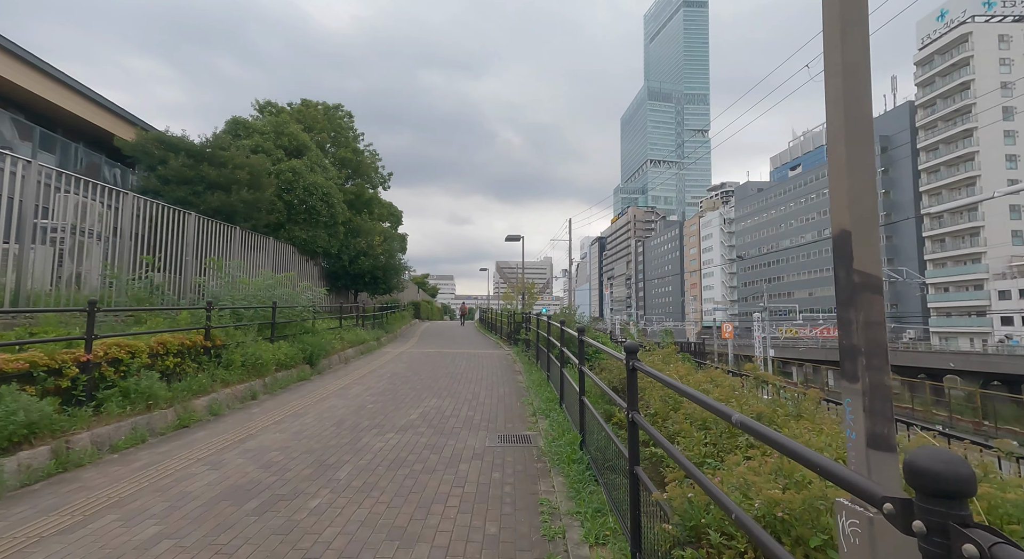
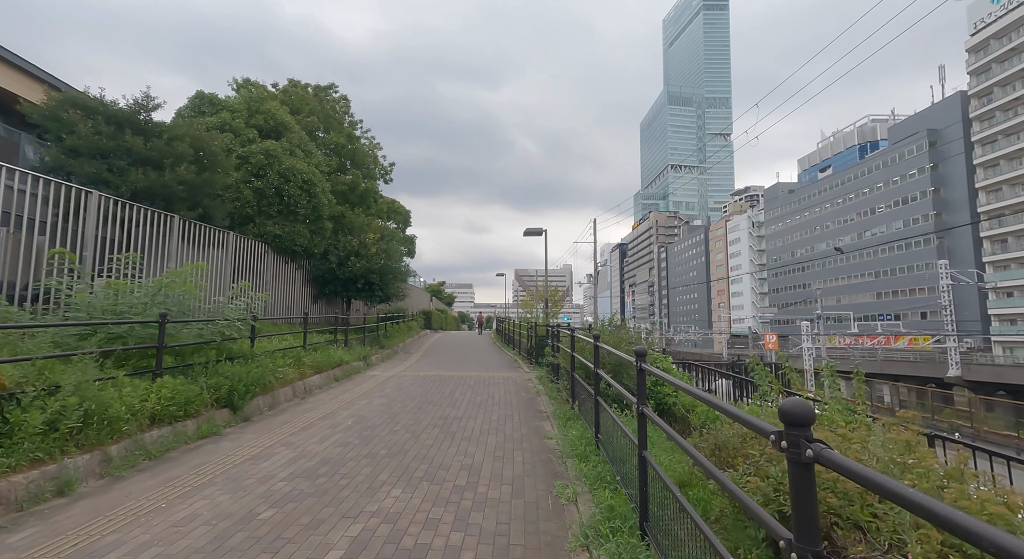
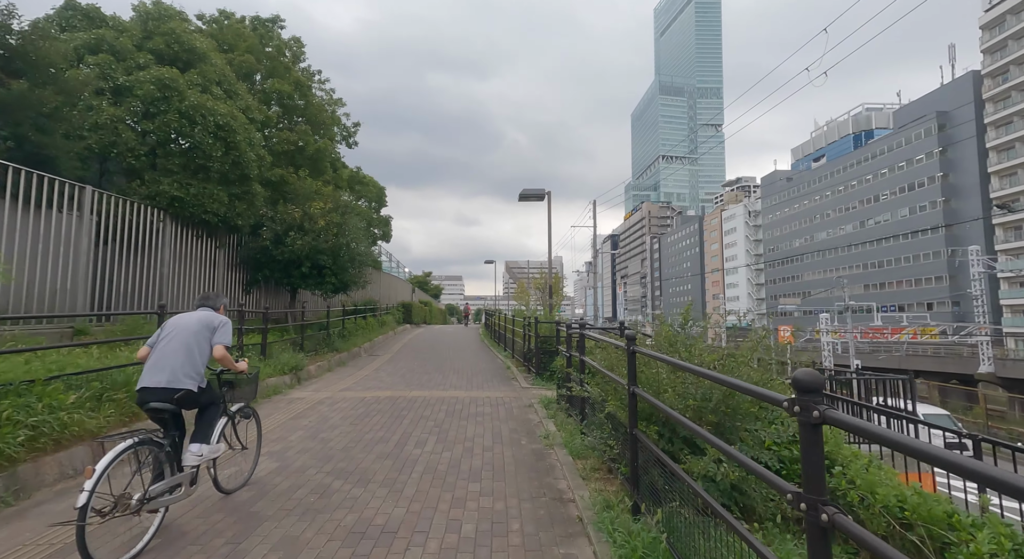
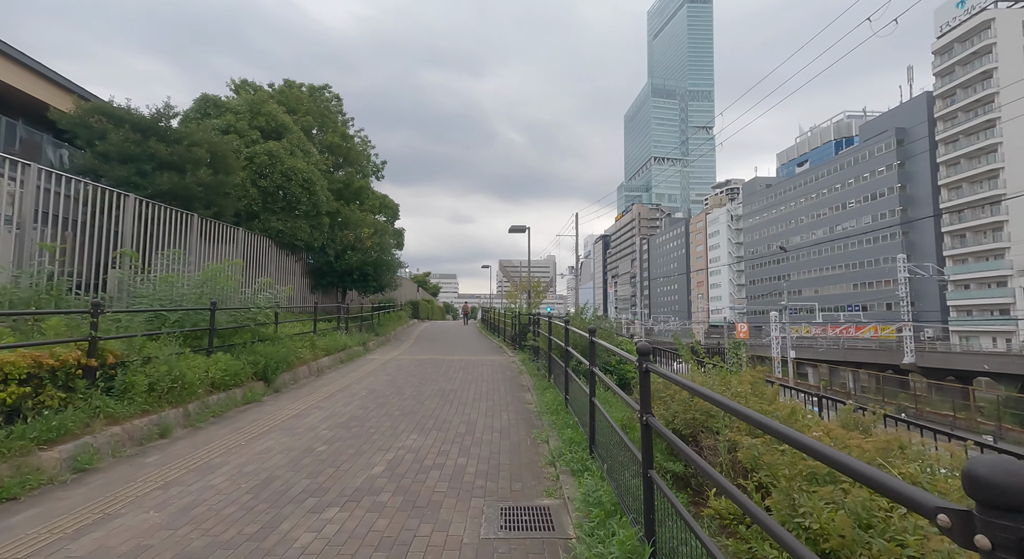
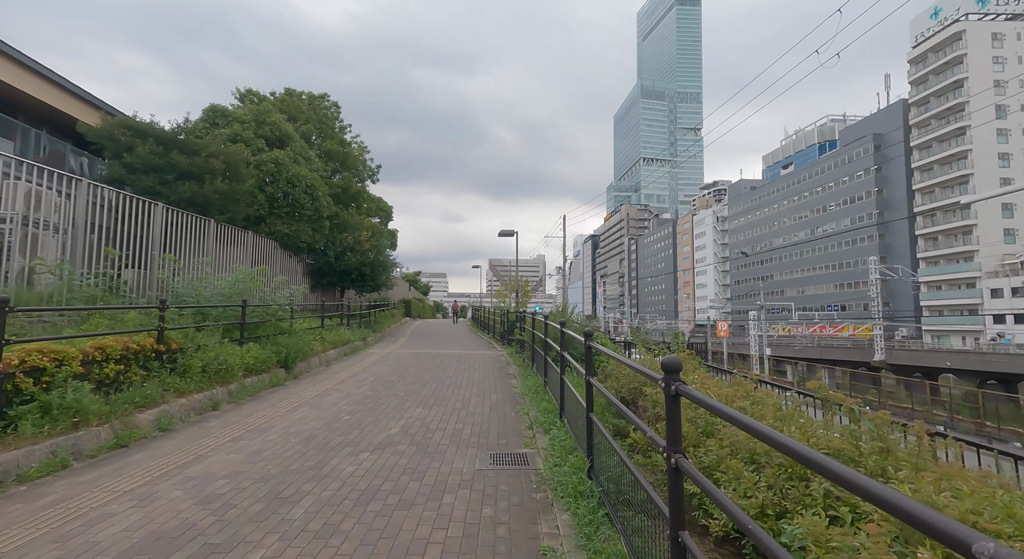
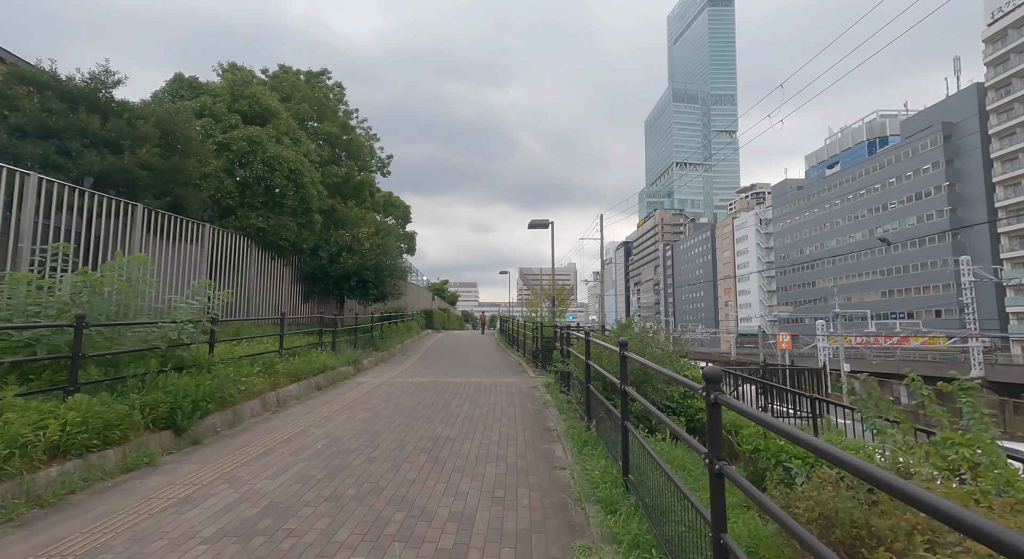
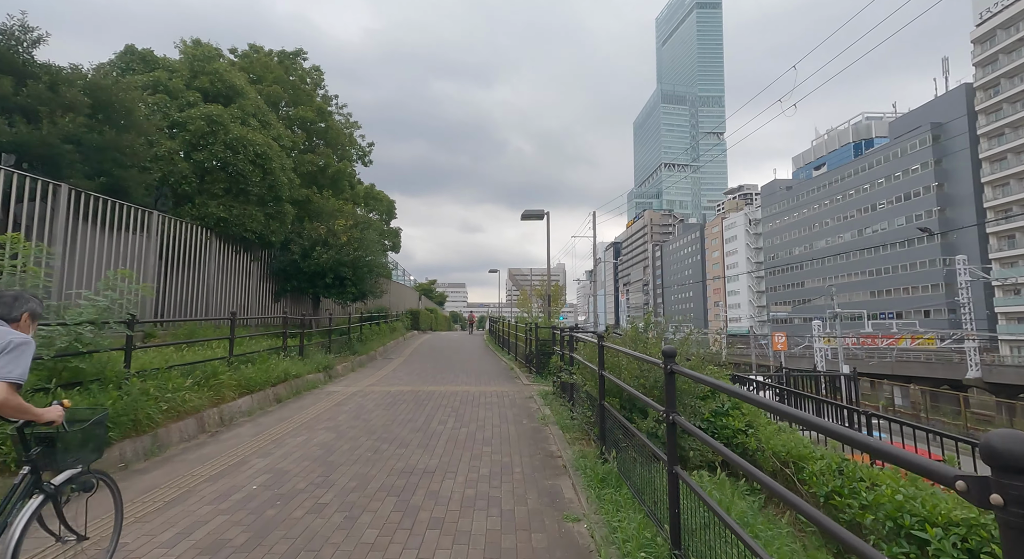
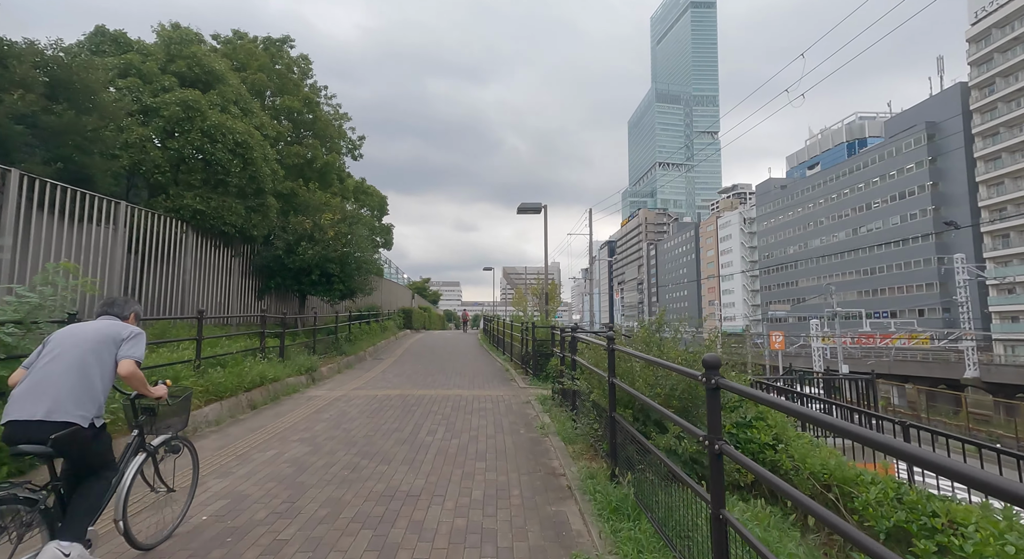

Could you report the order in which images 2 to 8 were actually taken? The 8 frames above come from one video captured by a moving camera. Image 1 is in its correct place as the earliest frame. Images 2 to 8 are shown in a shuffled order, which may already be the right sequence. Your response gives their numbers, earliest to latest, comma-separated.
5, 4, 2, 6, 7, 8, 3
